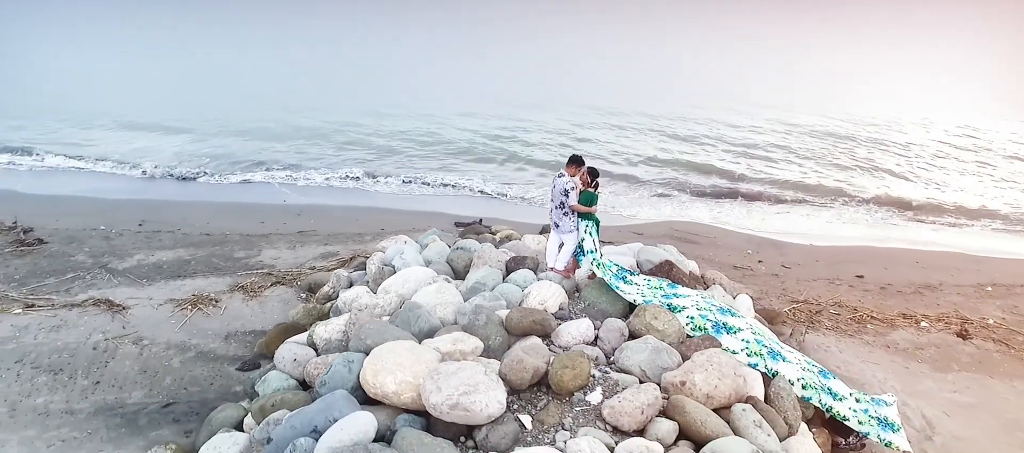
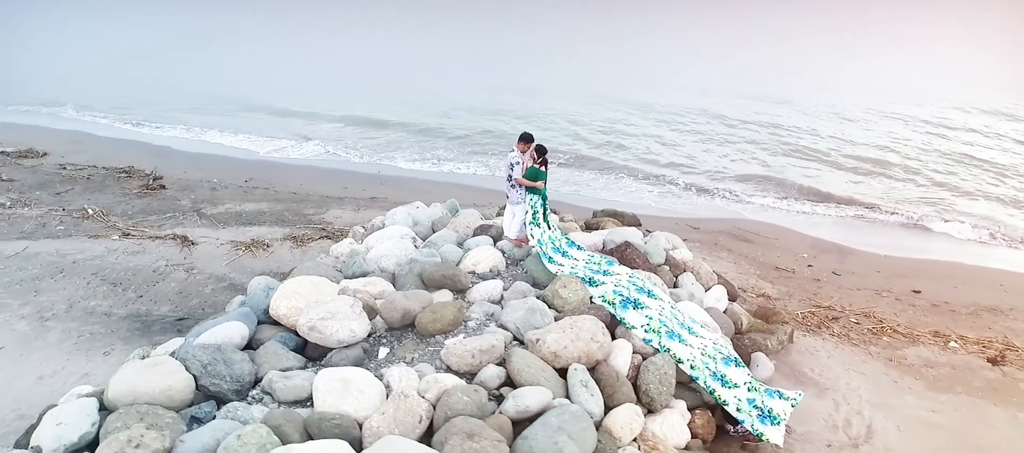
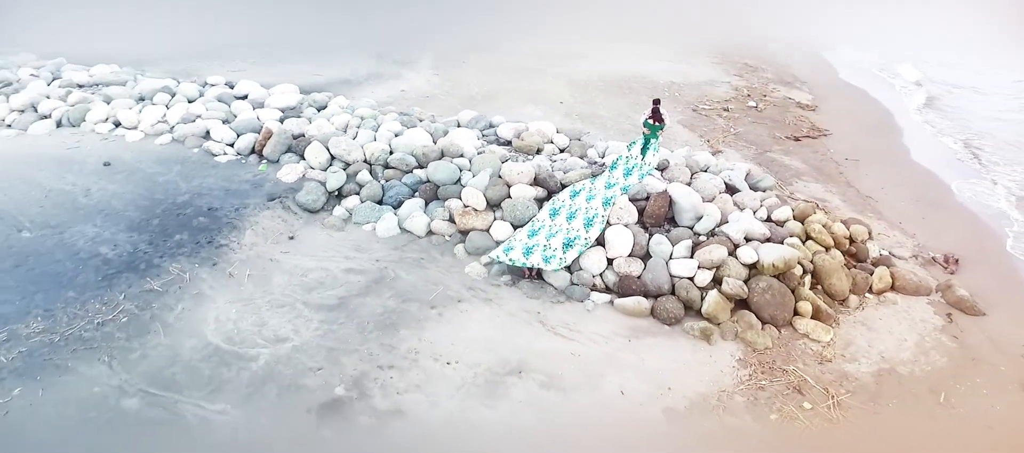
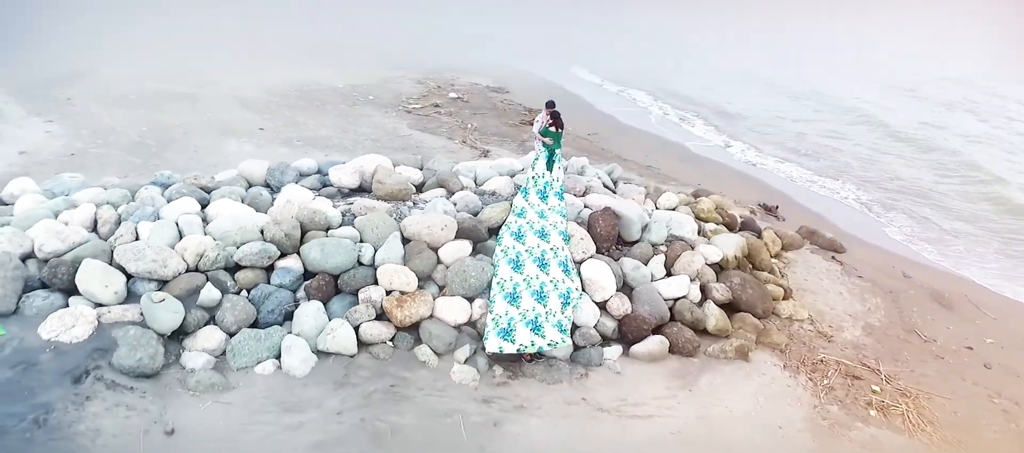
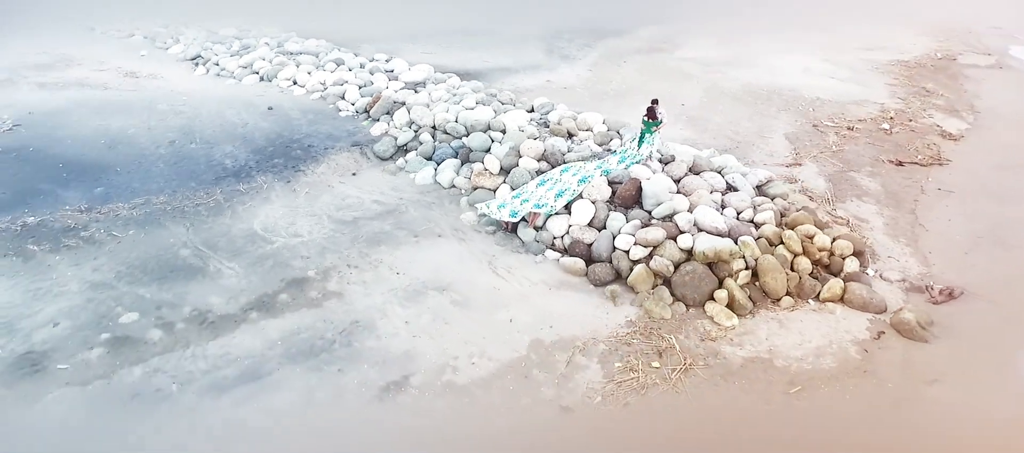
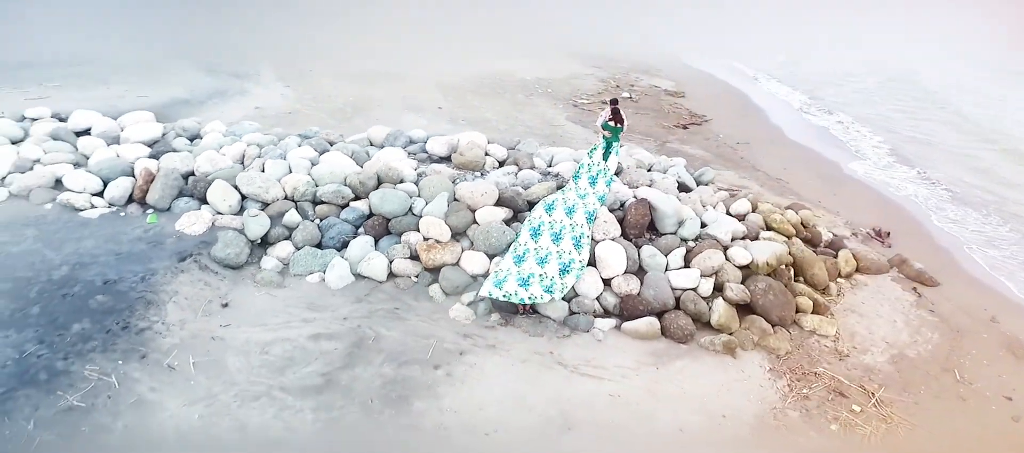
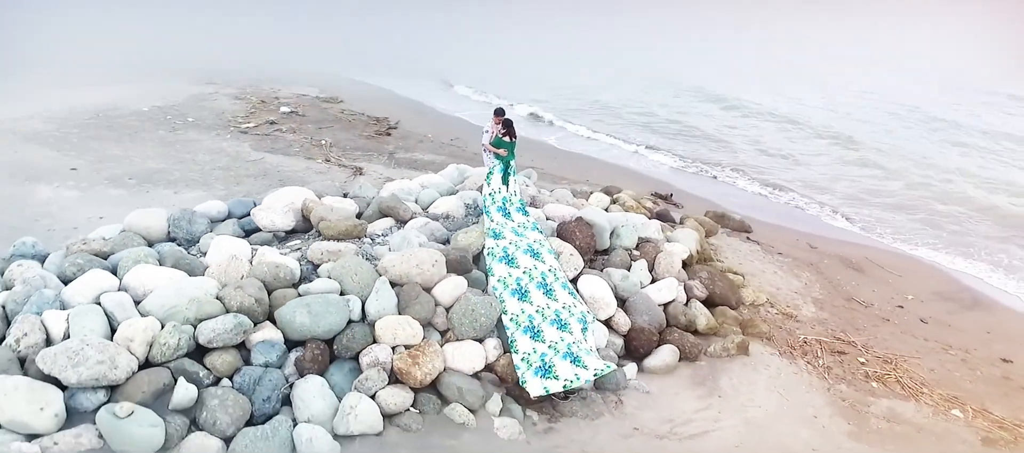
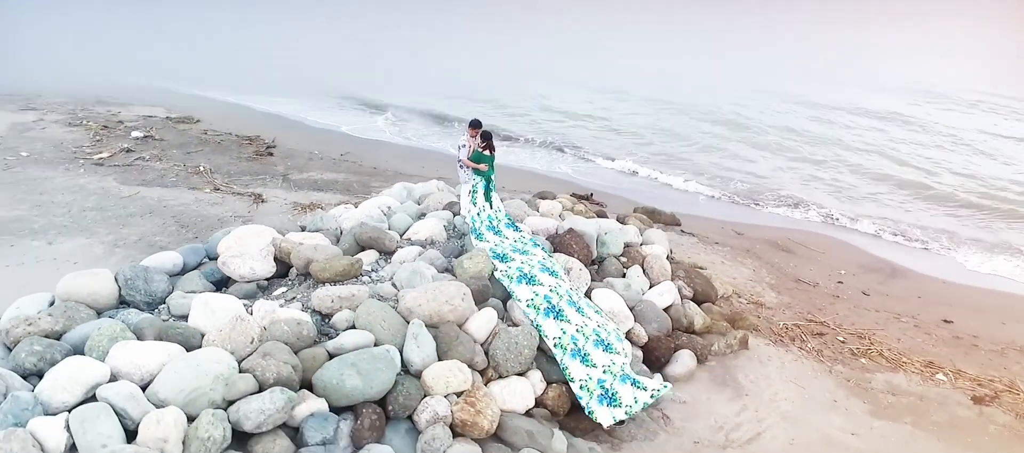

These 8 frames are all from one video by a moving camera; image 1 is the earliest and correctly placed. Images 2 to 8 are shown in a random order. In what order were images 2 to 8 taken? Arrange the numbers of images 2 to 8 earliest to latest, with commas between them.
2, 8, 7, 4, 6, 3, 5
